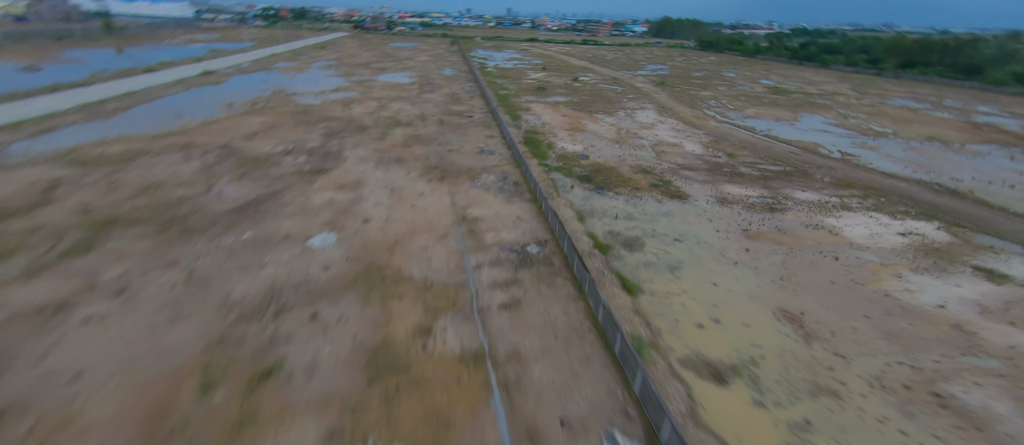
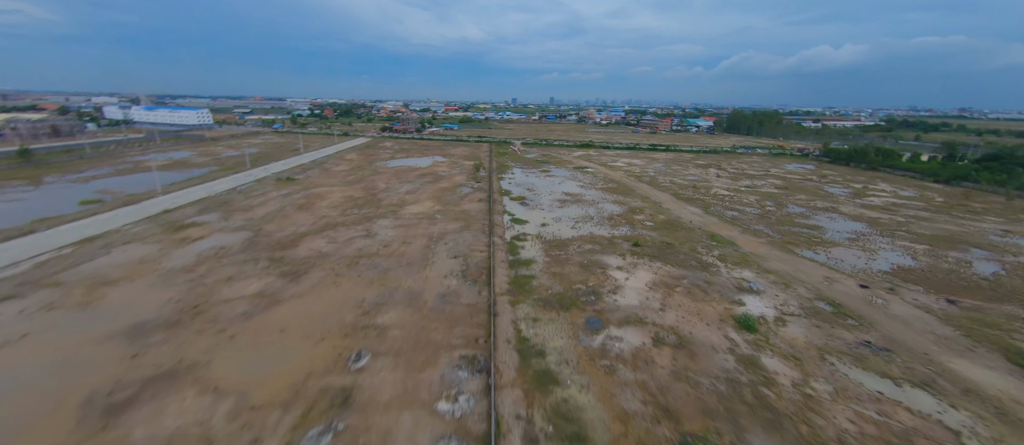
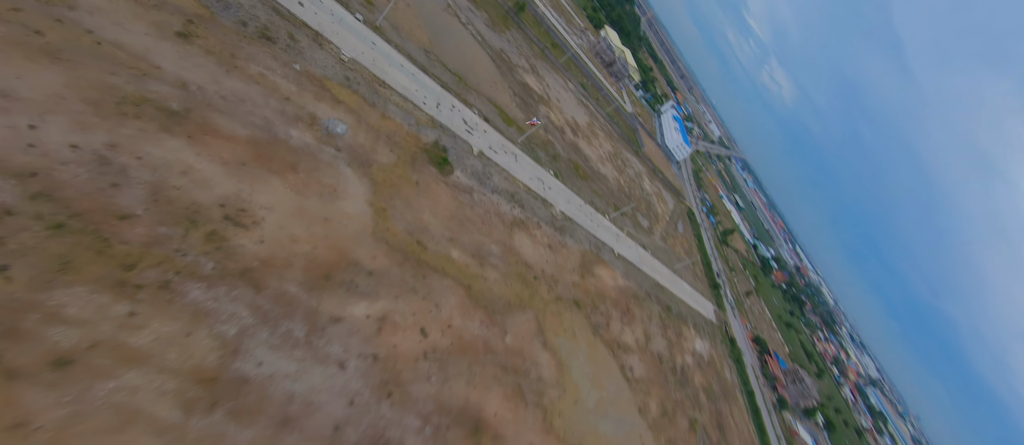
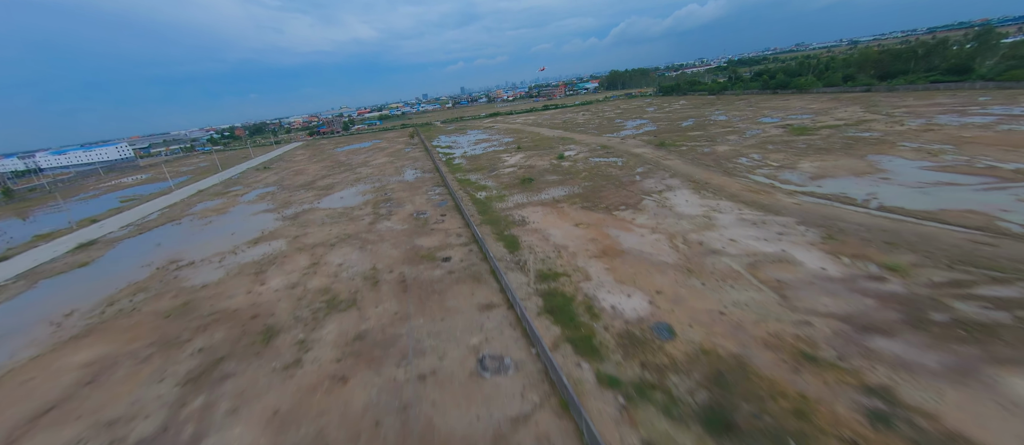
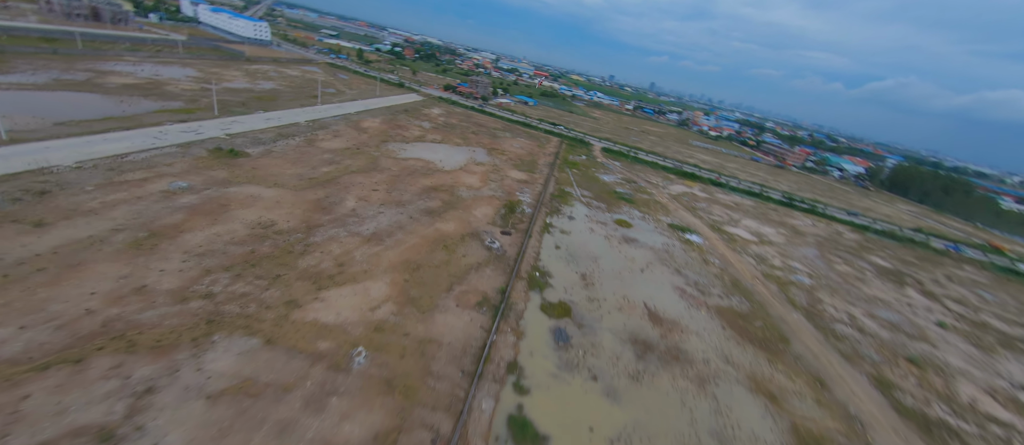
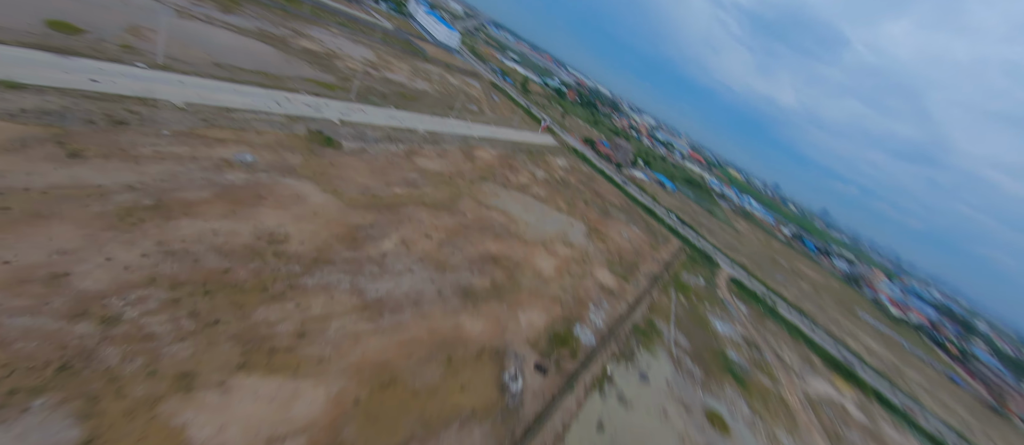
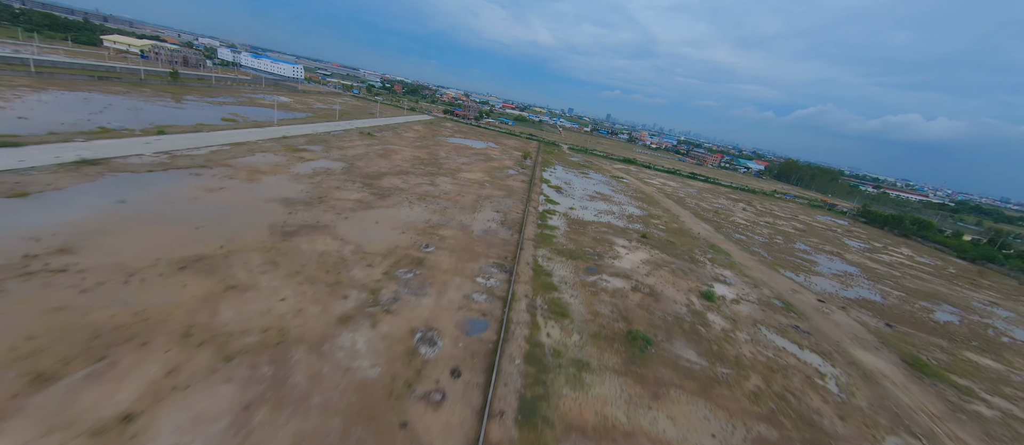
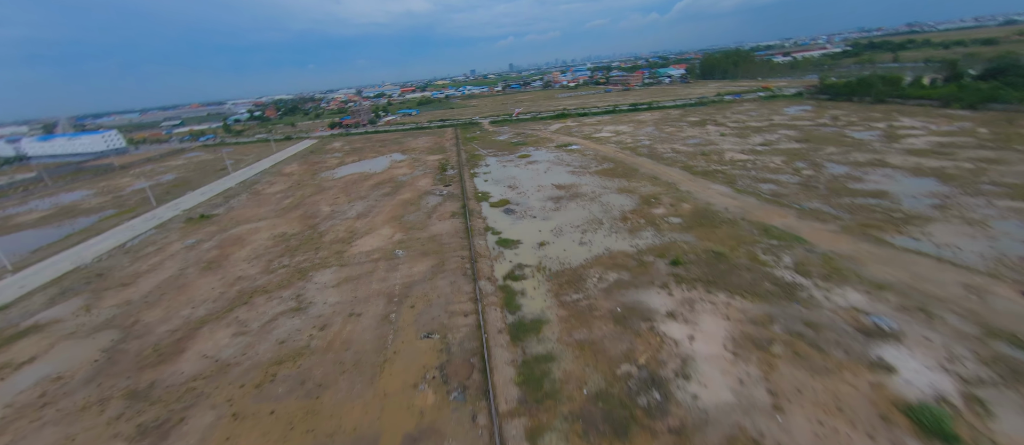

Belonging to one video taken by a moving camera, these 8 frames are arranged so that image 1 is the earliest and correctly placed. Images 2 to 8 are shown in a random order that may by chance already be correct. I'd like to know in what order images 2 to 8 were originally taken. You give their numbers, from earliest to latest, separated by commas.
4, 7, 2, 8, 5, 6, 3
